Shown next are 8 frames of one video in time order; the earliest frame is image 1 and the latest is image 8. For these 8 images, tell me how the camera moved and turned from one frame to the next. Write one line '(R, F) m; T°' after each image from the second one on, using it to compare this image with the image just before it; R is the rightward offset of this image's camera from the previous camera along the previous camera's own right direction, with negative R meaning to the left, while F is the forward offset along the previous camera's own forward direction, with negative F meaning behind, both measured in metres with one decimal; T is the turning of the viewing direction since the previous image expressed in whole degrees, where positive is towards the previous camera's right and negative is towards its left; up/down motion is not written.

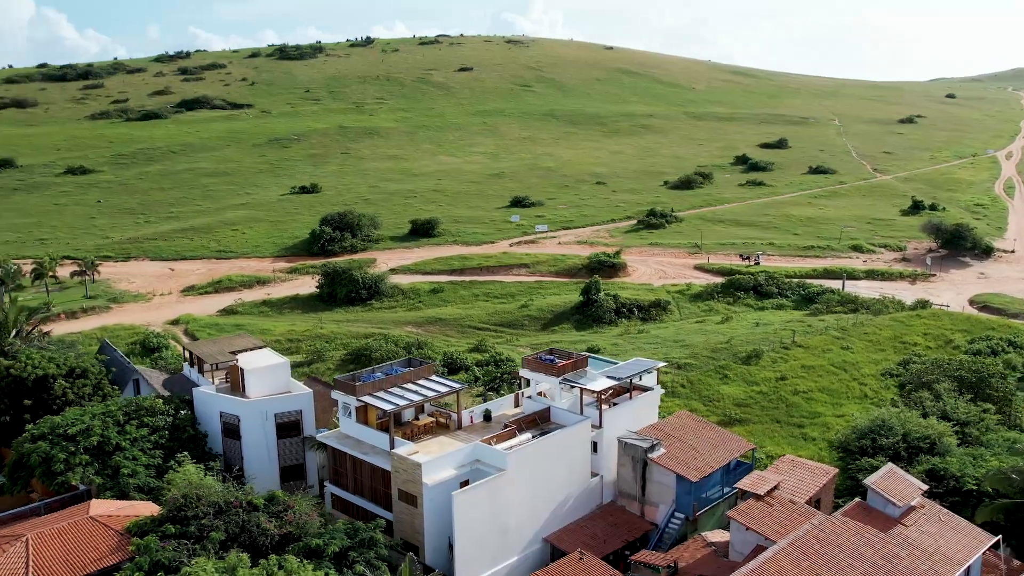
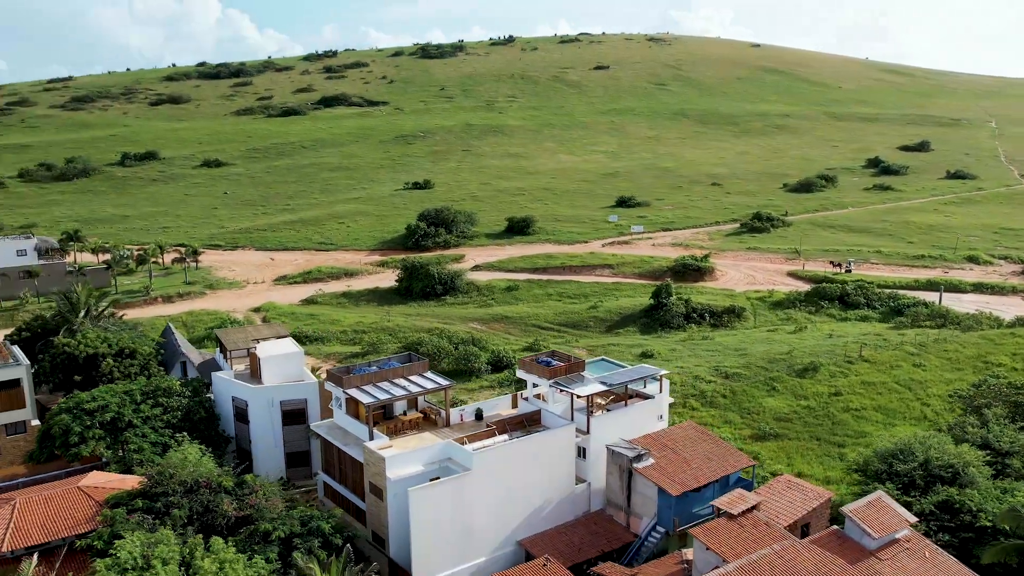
(+5.9, +0.7) m; -10°
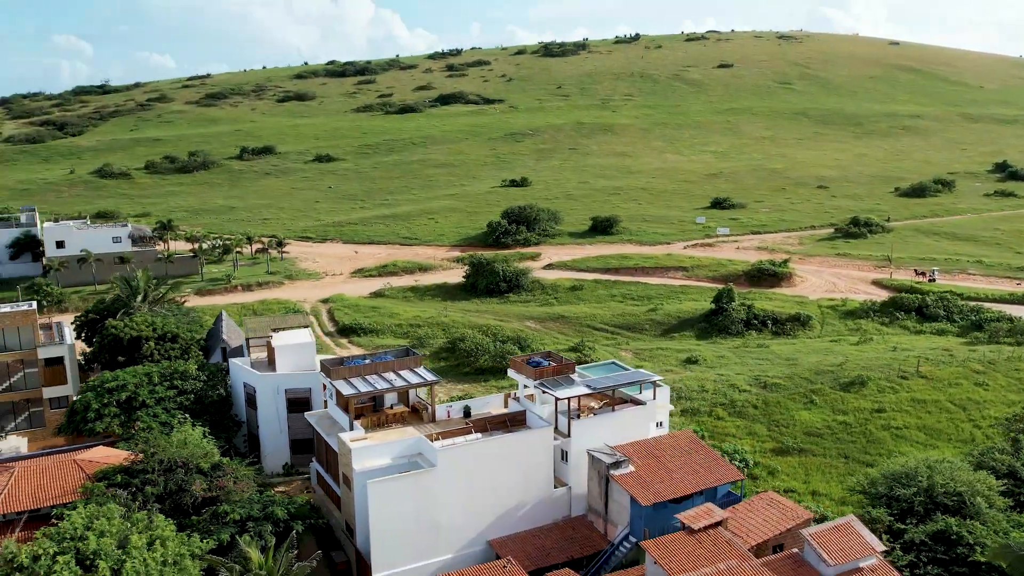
(+5.4, +0.7) m; -9°
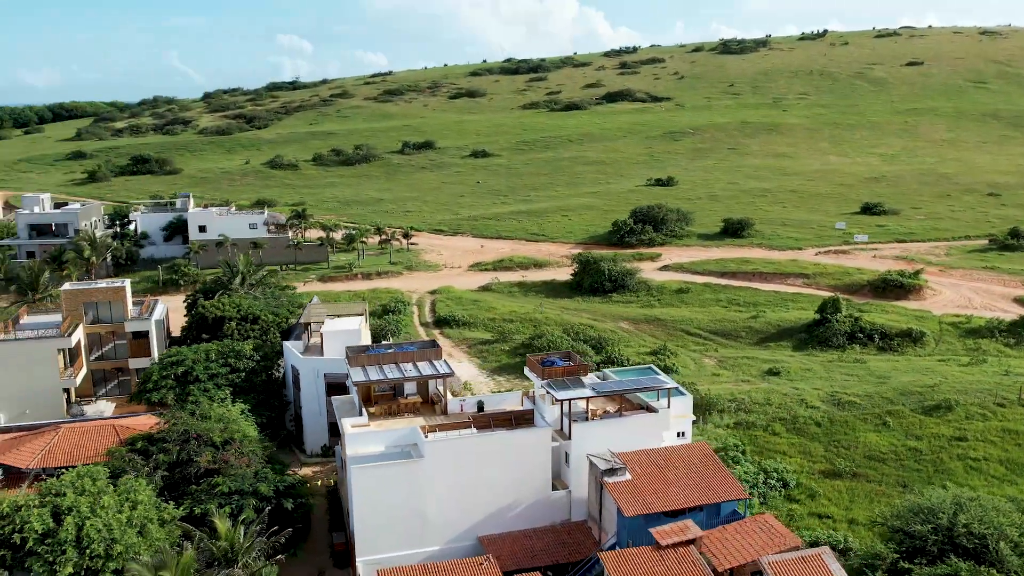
(+6.4, +1.0) m; -12°
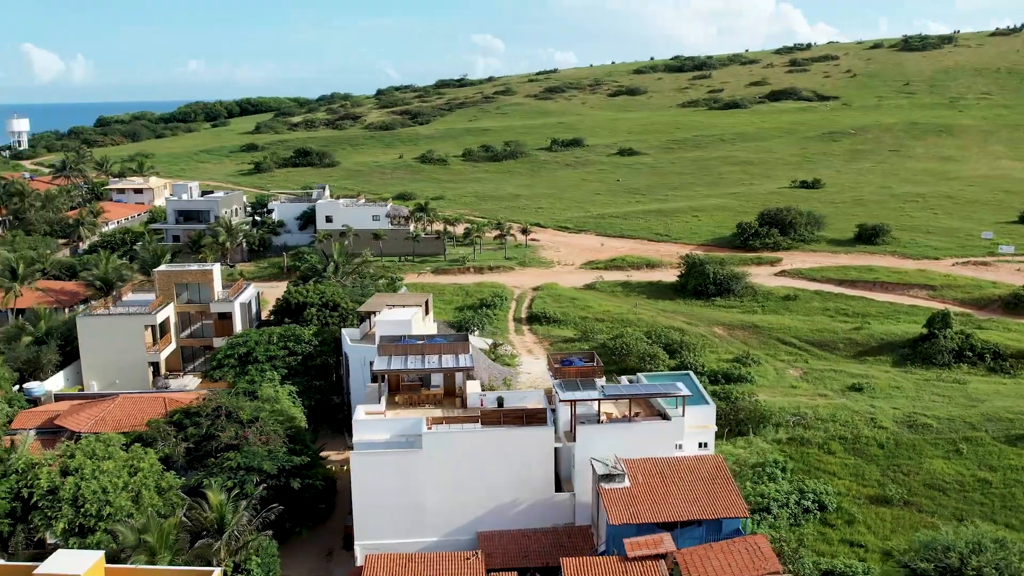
(+5.7, +0.9) m; -11°
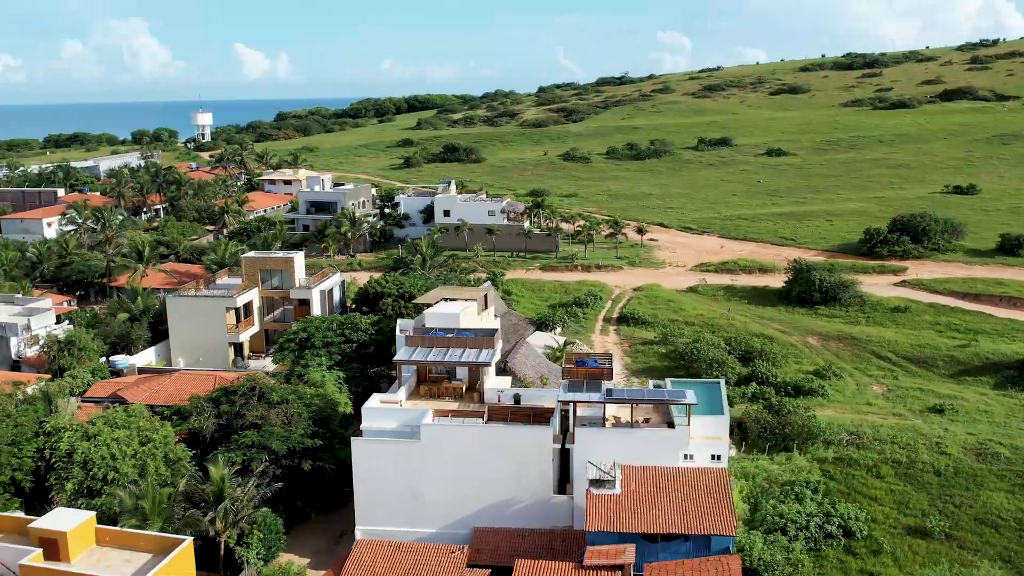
(+5.6, +0.9) m; -11°
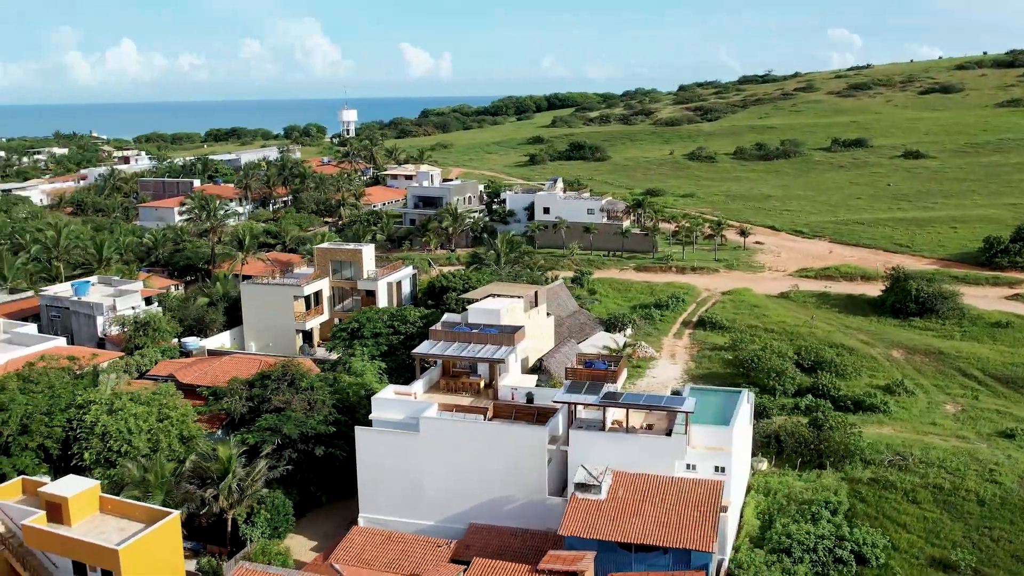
(+4.9, +0.7) m; -9°
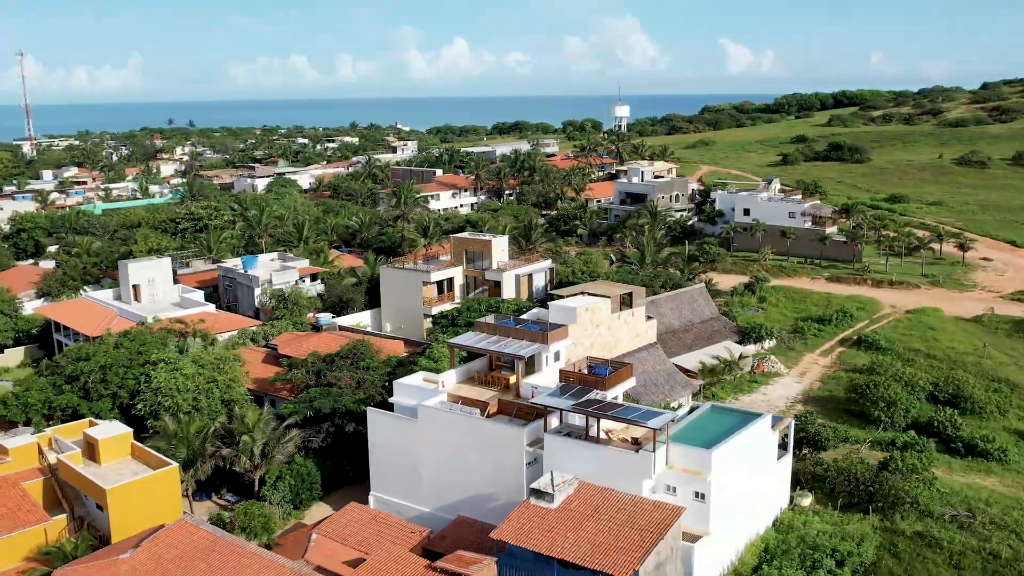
(+9.4, +2.3) m; -19°
